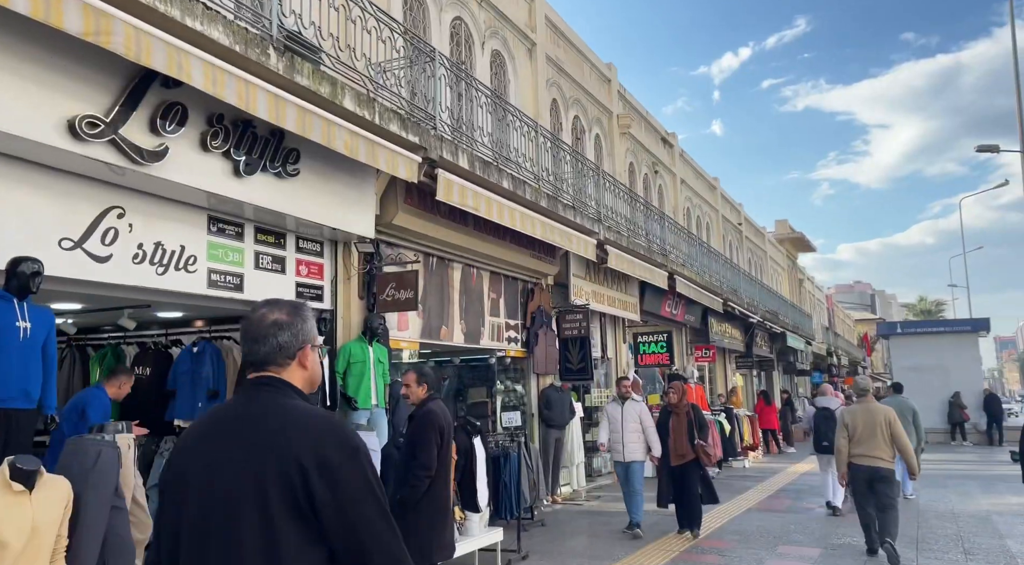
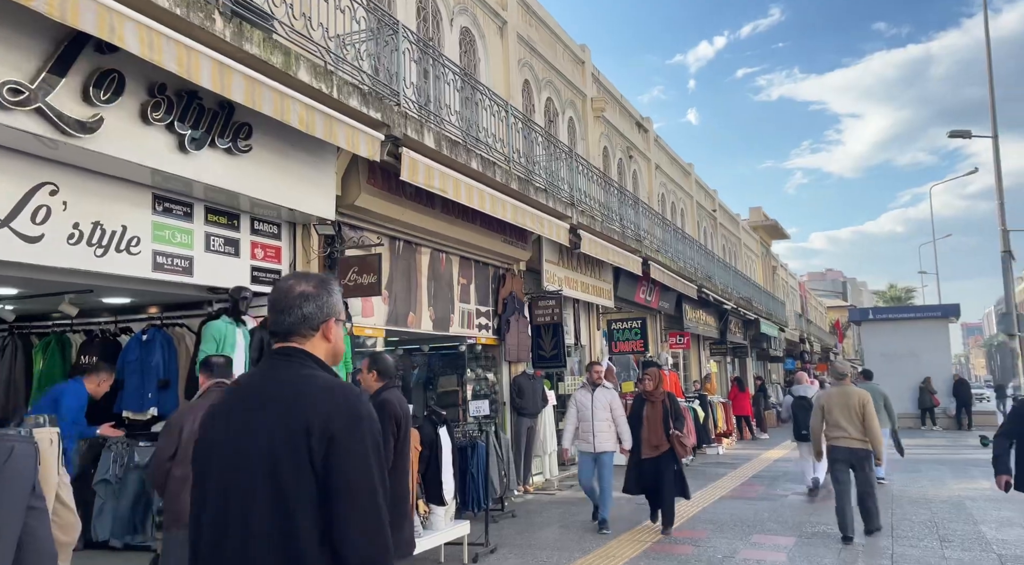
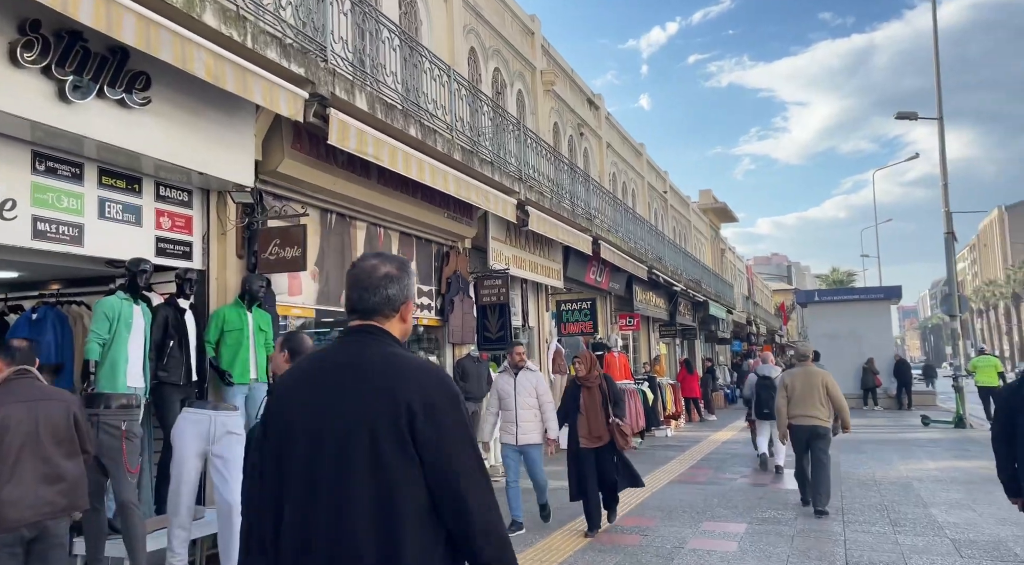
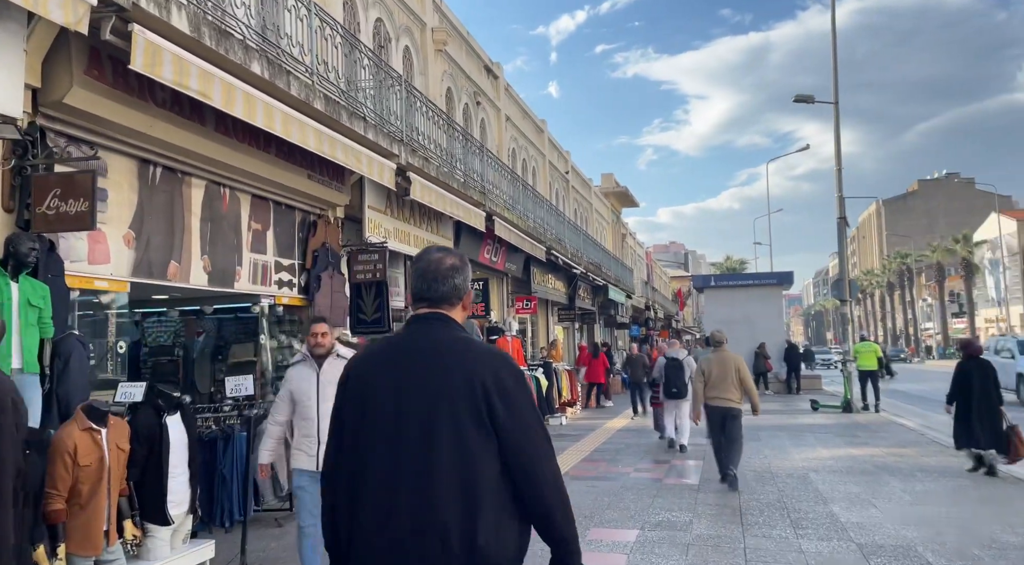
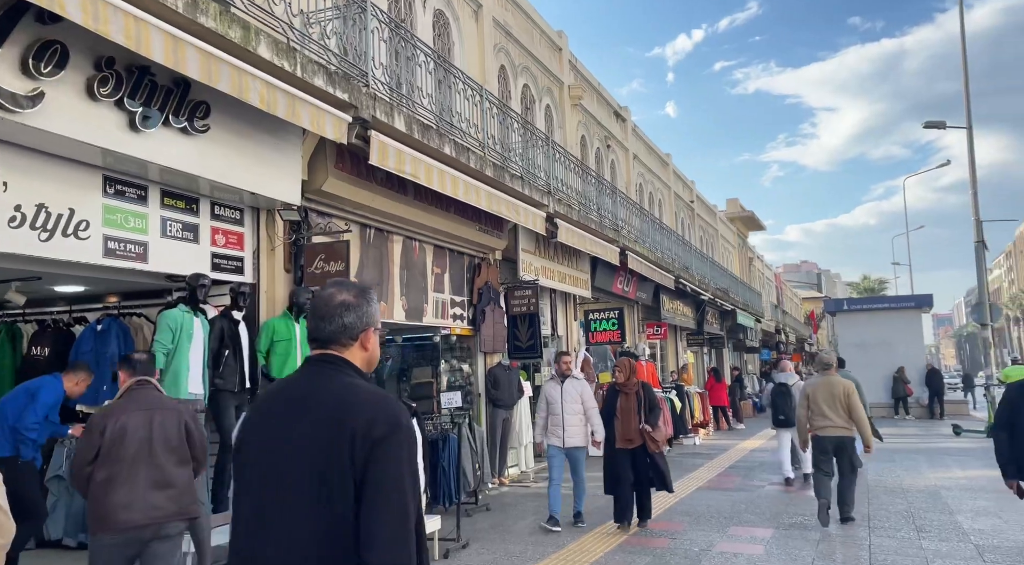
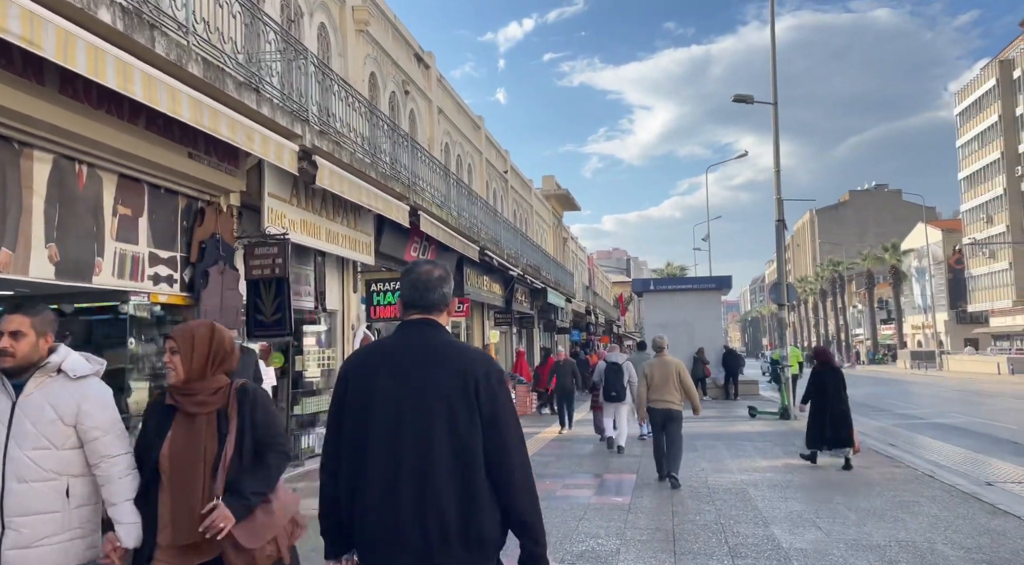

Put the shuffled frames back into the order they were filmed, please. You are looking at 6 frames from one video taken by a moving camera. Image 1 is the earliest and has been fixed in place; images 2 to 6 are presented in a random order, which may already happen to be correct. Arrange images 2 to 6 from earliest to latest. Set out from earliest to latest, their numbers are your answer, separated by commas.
2, 5, 3, 4, 6
